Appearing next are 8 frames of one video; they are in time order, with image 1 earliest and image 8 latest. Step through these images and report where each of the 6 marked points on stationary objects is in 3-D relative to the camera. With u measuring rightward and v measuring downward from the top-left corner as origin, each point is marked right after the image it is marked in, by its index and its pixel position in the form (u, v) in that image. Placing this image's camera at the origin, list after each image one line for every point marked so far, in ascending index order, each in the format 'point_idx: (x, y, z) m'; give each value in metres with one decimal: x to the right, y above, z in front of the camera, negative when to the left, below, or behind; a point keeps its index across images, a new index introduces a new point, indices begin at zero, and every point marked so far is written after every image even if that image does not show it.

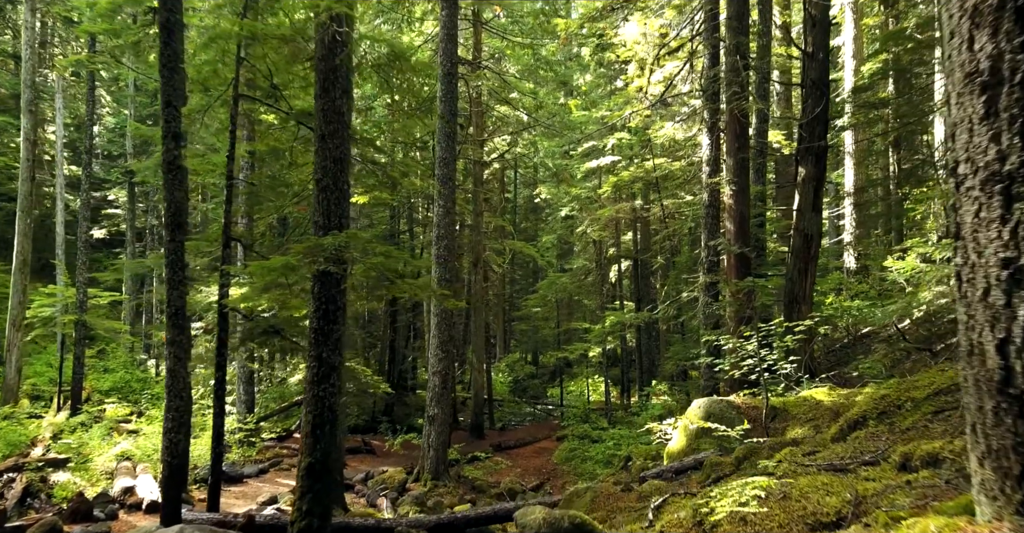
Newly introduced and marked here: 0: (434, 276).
0: (-1.6, -0.2, +17.8) m
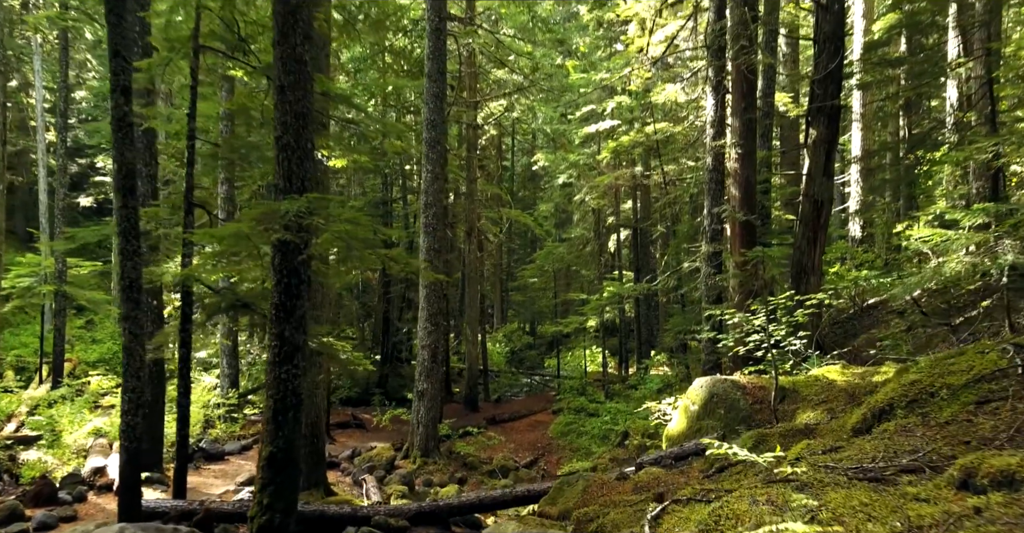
0: (-1.8, +0.4, +16.9) m
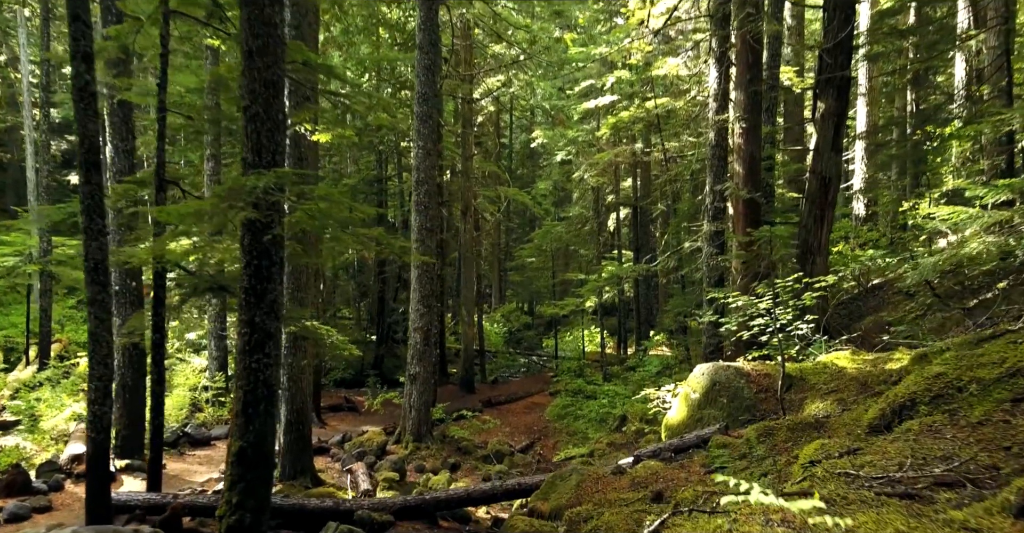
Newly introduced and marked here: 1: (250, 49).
0: (-1.9, +0.8, +16.4) m
1: (-2.4, +2.0, +8.1) m
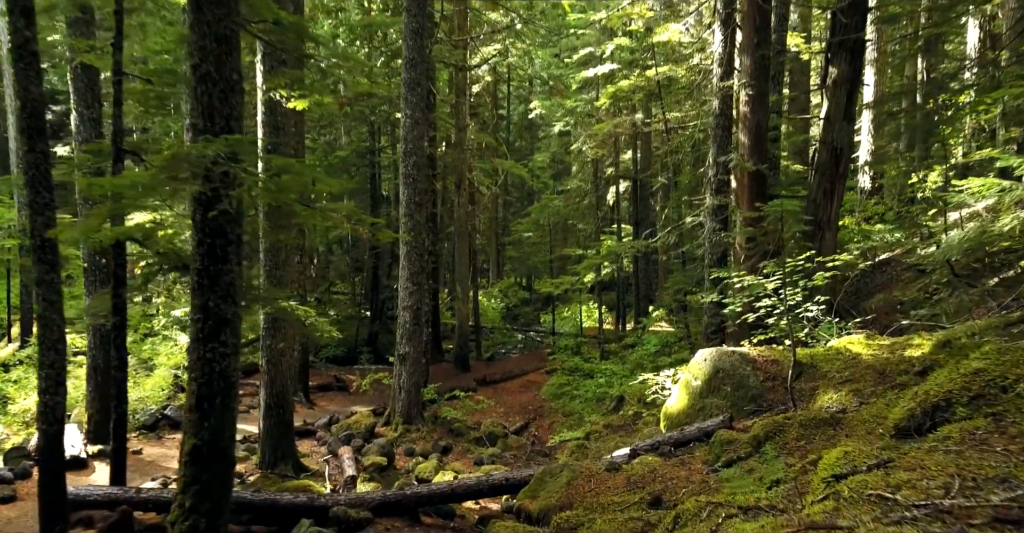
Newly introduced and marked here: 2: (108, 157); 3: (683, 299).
0: (-2.0, +1.3, +15.6) m
1: (-2.6, +2.2, +7.3) m
2: (-4.2, +1.1, +9.0) m
3: (+3.8, -0.7, +19.0) m
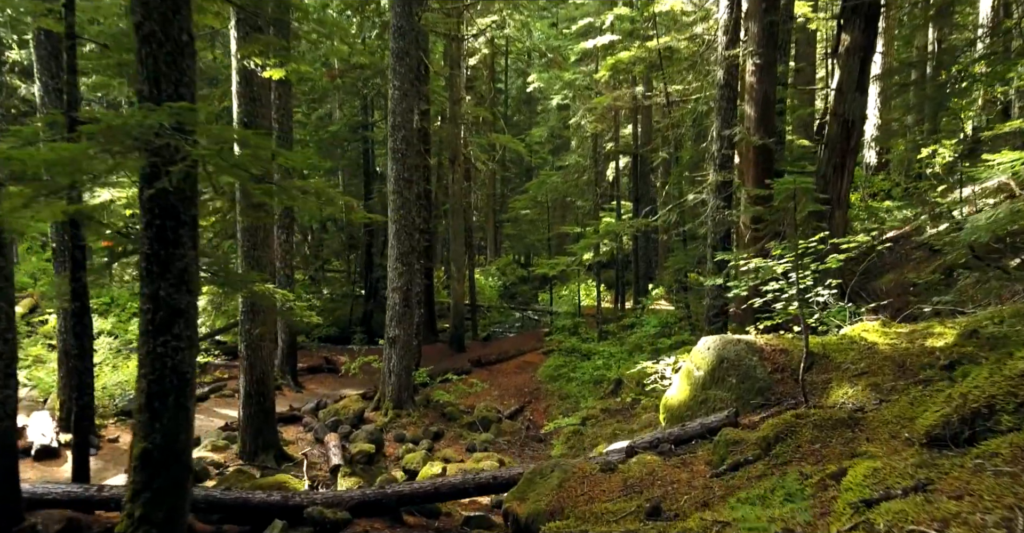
0: (-2.1, +1.6, +14.9) m
1: (-2.7, +2.4, +6.6) m
2: (-4.3, +1.3, +8.3) m
3: (+3.7, -0.3, +18.4) m
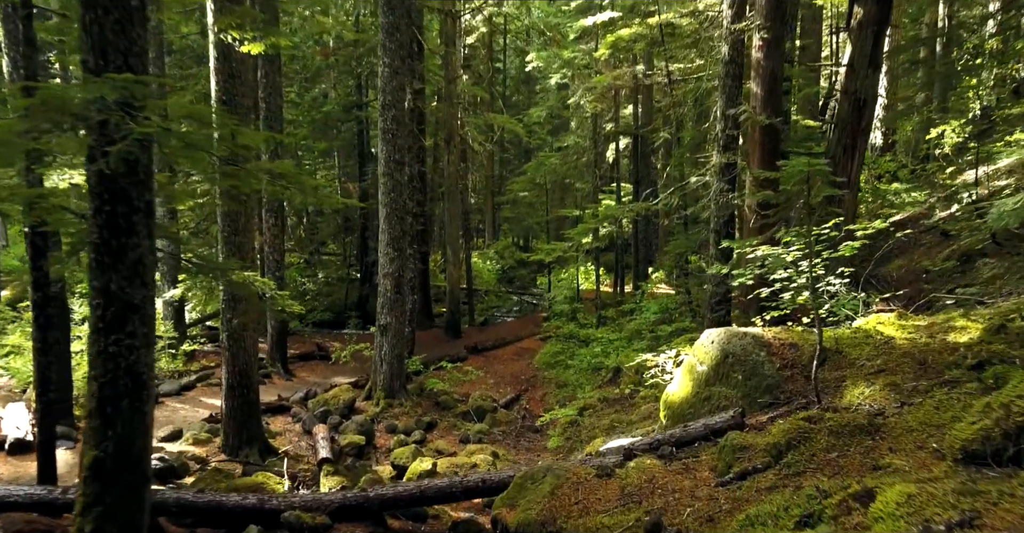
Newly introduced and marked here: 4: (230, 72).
0: (-2.2, +1.9, +14.4) m
1: (-2.7, +2.4, +6.0) m
2: (-4.4, +1.4, +7.8) m
3: (+3.6, +0.1, +17.9) m
4: (-3.4, +2.3, +10.3) m
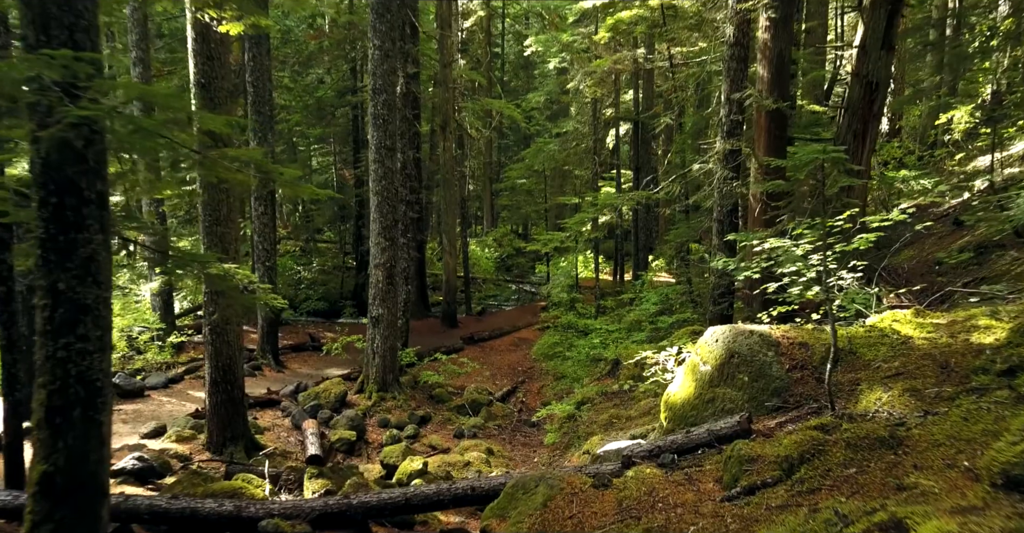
0: (-2.3, +2.0, +13.9) m
1: (-2.8, +2.5, +5.6) m
2: (-4.5, +1.5, +7.3) m
3: (+3.5, +0.3, +17.4) m
4: (-3.4, +2.4, +9.8) m
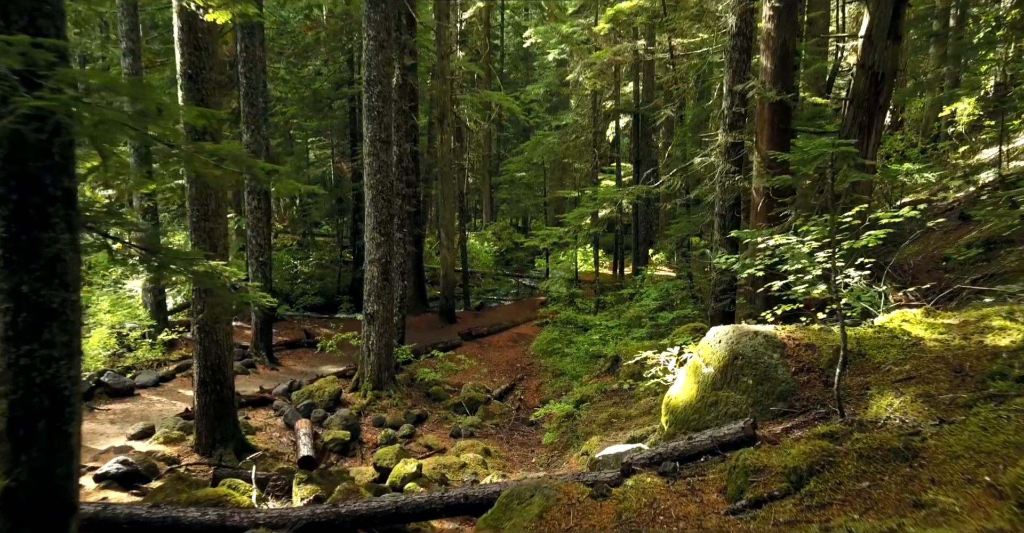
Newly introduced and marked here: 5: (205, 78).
0: (-2.3, +2.1, +13.6) m
1: (-2.9, +2.5, +5.3) m
2: (-4.5, +1.5, +7.0) m
3: (+3.5, +0.4, +17.1) m
4: (-3.5, +2.4, +9.5) m
5: (-3.4, +2.1, +9.6) m
